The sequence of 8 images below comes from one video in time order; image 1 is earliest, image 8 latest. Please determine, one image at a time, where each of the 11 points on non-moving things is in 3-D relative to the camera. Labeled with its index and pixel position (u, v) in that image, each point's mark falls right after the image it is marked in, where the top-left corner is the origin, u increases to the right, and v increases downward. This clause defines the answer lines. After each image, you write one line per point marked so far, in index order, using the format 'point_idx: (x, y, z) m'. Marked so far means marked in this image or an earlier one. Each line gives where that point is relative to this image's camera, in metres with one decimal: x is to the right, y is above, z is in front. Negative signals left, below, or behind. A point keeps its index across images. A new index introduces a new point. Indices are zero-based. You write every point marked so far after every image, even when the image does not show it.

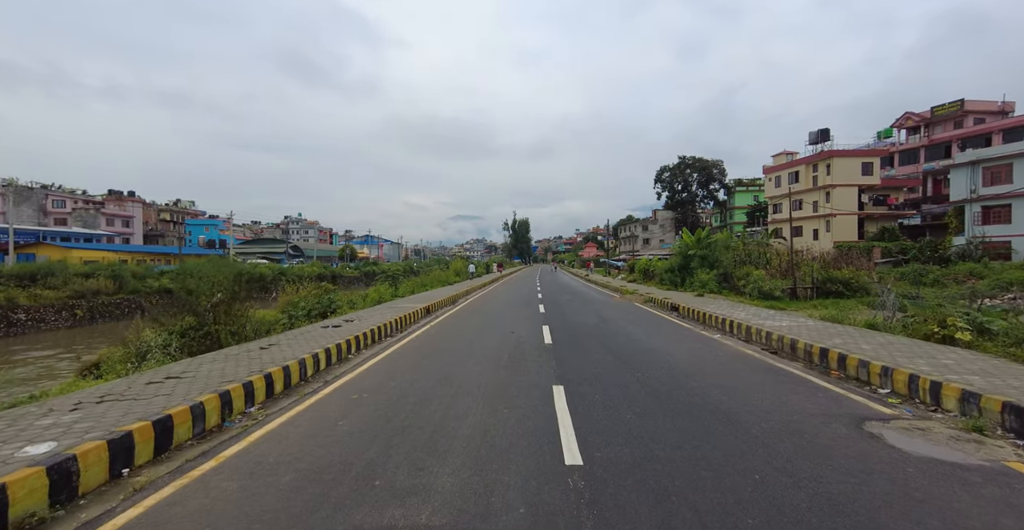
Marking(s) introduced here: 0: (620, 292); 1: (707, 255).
0: (+5.4, -1.3, +17.8) m
1: (+10.2, +0.6, +19.9) m
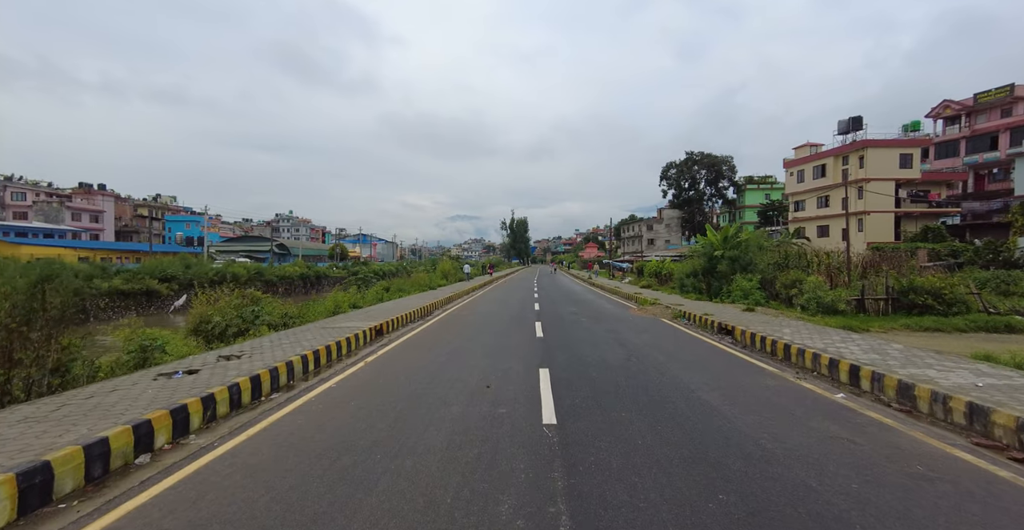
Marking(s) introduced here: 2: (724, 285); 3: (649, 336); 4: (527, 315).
0: (+5.1, -1.4, +14.7) m
1: (+9.9, +0.5, +16.8) m
2: (+9.7, -1.1, +16.9) m
3: (+3.0, -1.5, +8.2) m
4: (+0.7, -1.7, +15.0) m
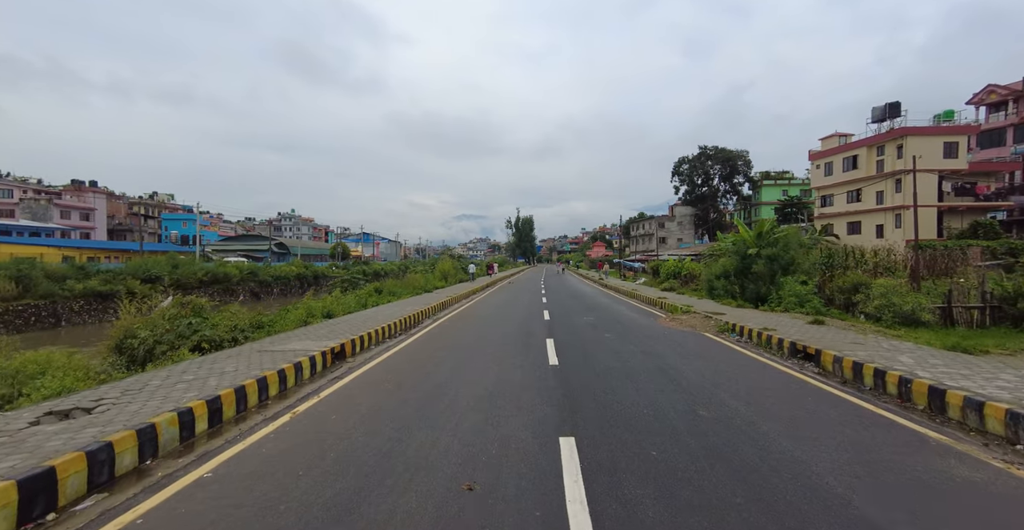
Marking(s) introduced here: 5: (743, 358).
0: (+5.2, -1.4, +12.6) m
1: (+10.1, +0.5, +14.7) m
2: (+9.8, -1.1, +14.7) m
3: (+3.1, -1.5, +6.1) m
4: (+0.9, -1.7, +13.0) m
5: (+3.8, -1.5, +6.2) m
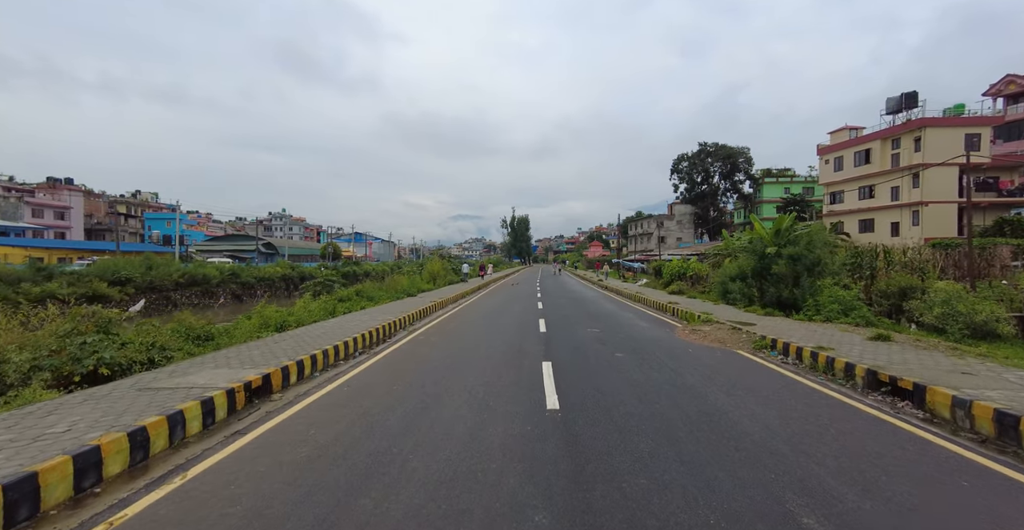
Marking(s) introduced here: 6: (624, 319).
0: (+5.0, -1.4, +11.0) m
1: (+9.8, +0.4, +13.1) m
2: (+9.6, -1.1, +13.2) m
3: (+2.9, -1.6, +4.5) m
4: (+0.6, -1.8, +11.4) m
5: (+3.6, -1.5, +4.6) m
6: (+3.3, -1.6, +10.9) m
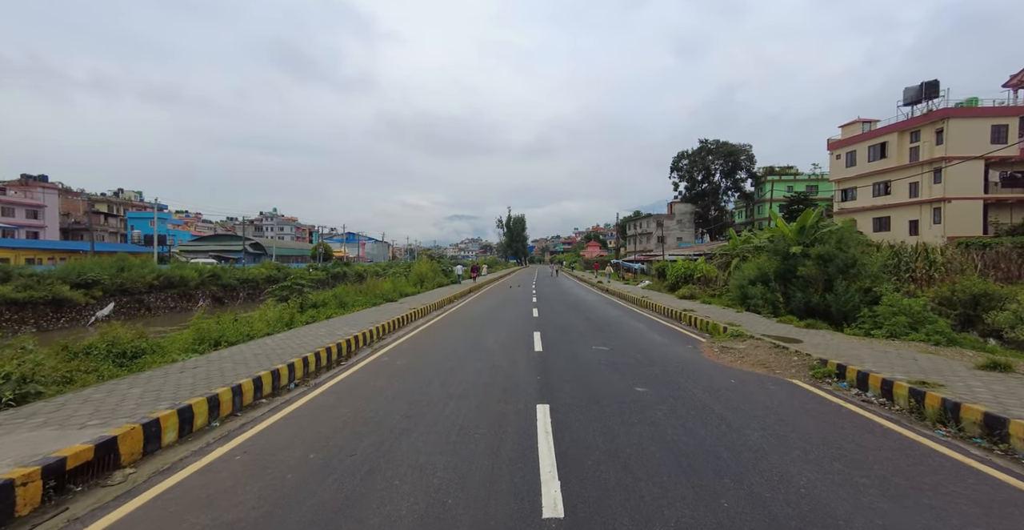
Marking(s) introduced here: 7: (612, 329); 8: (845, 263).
0: (+4.7, -1.4, +9.3) m
1: (+9.5, +0.4, +11.5) m
2: (+9.3, -1.1, +11.6) m
3: (+2.7, -1.6, +2.9) m
4: (+0.4, -1.8, +9.7) m
5: (+3.4, -1.6, +3.0) m
6: (+3.0, -1.6, +9.2) m
7: (+2.5, -1.7, +9.5) m
8: (+9.9, +0.1, +11.4) m
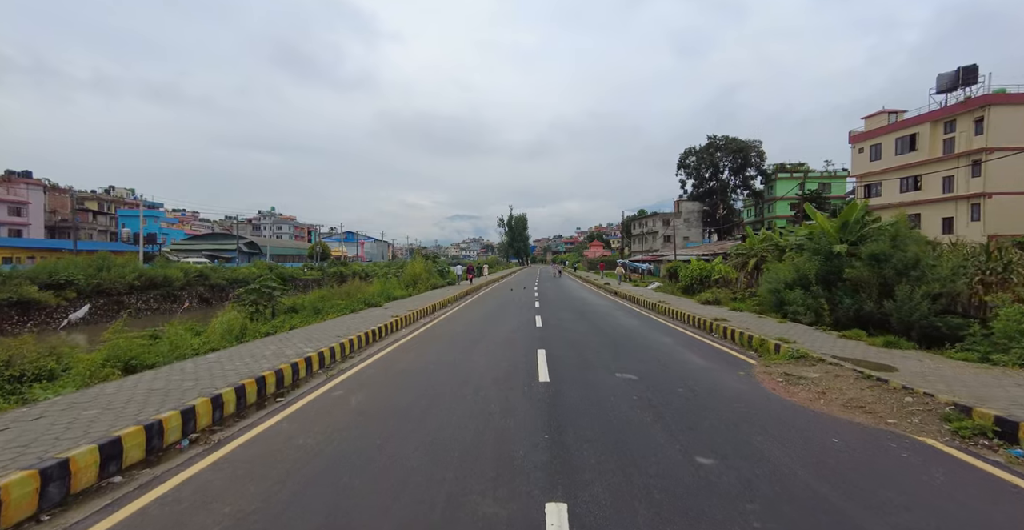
0: (+4.7, -1.5, +7.6) m
1: (+9.5, +0.4, +9.7) m
2: (+9.3, -1.2, +9.8) m
3: (+2.6, -1.6, +1.1) m
4: (+0.3, -1.8, +7.9) m
5: (+3.3, -1.6, +1.2) m
6: (+3.0, -1.7, +7.5) m
7: (+2.5, -1.7, +7.8) m
8: (+9.9, +0.1, +9.6) m
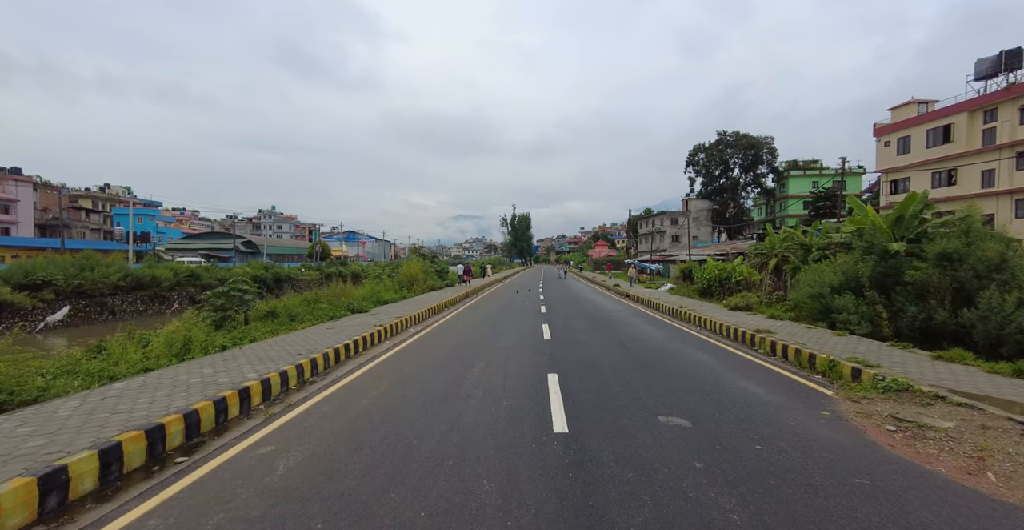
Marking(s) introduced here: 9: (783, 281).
0: (+4.7, -1.5, +6.0) m
1: (+9.6, +0.3, +8.1) m
2: (+9.4, -1.2, +8.2) m
3: (+2.6, -1.6, -0.4) m
4: (+0.4, -1.8, +6.4) m
5: (+3.3, -1.6, -0.3) m
6: (+3.0, -1.7, +5.9) m
7: (+2.5, -1.7, +6.2) m
8: (+10.0, 0.0, +8.0) m
9: (+11.4, -0.7, +16.3) m
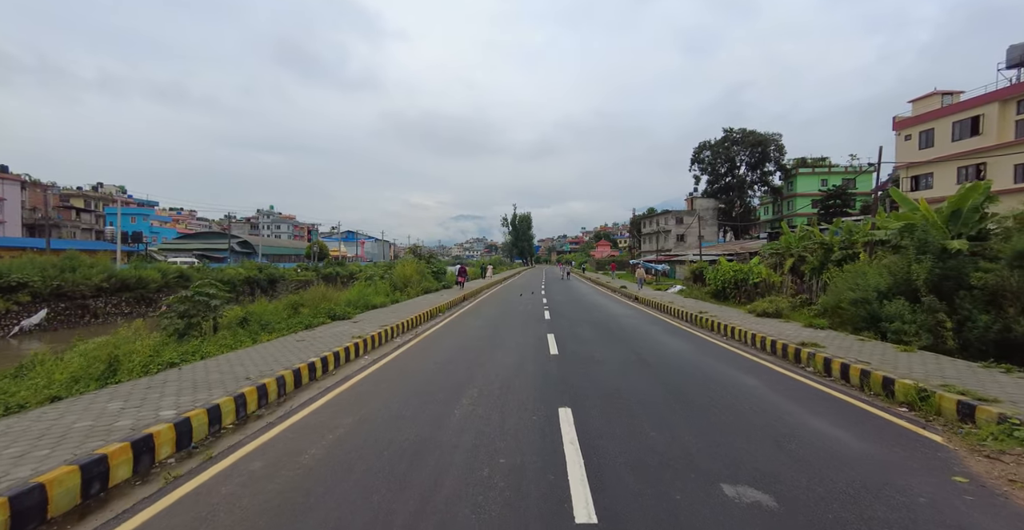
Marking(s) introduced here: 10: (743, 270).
0: (+4.8, -1.5, +4.7) m
1: (+9.6, +0.3, +6.8) m
2: (+9.4, -1.2, +6.9) m
3: (+2.6, -1.7, -1.7) m
4: (+0.4, -1.9, +5.1) m
5: (+3.3, -1.6, -1.6) m
6: (+3.0, -1.7, +4.6) m
7: (+2.6, -1.7, +4.9) m
8: (+10.0, 0.0, +6.7) m
9: (+11.4, -0.7, +15.0) m
10: (+10.8, -0.3, +17.5) m
